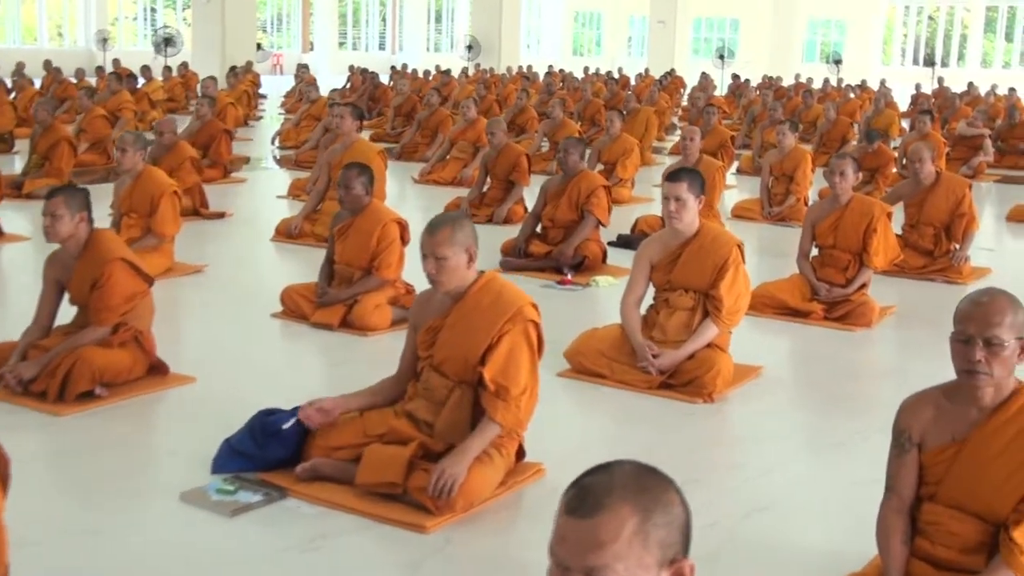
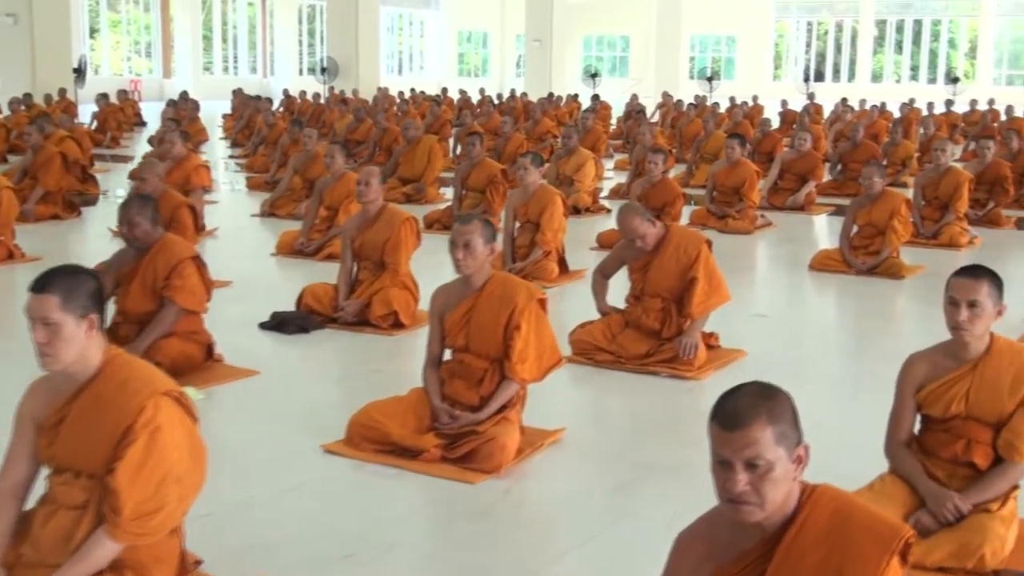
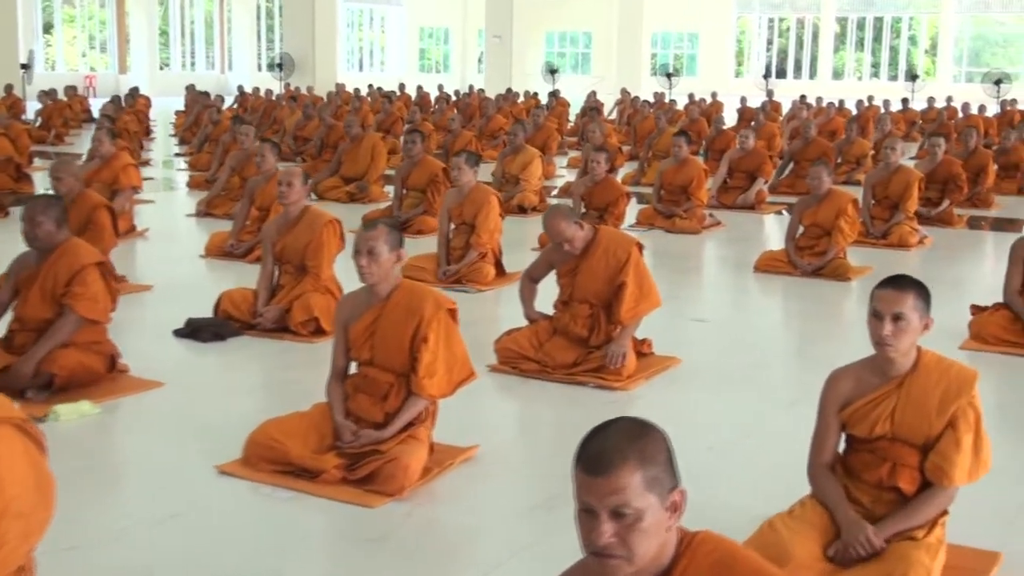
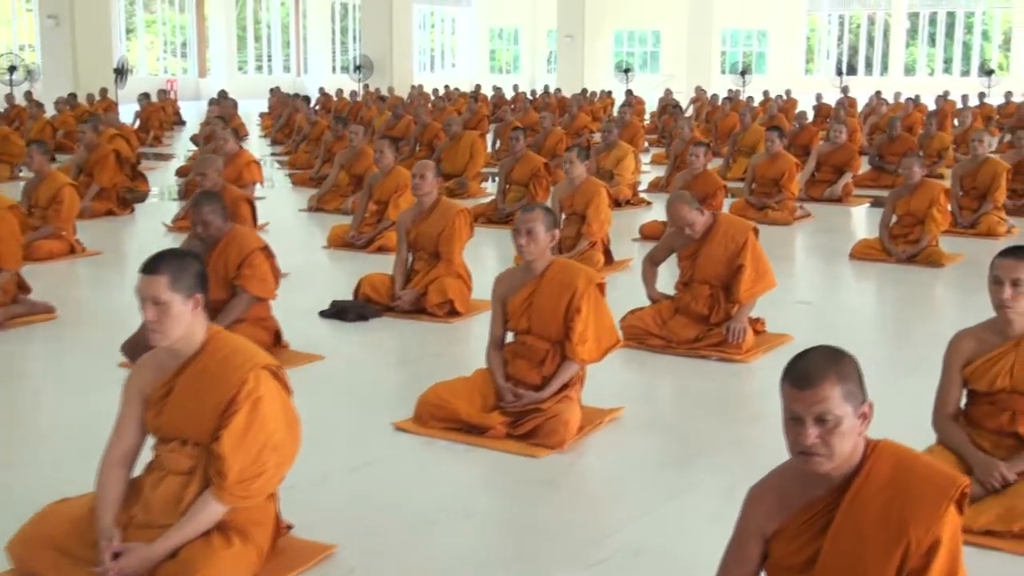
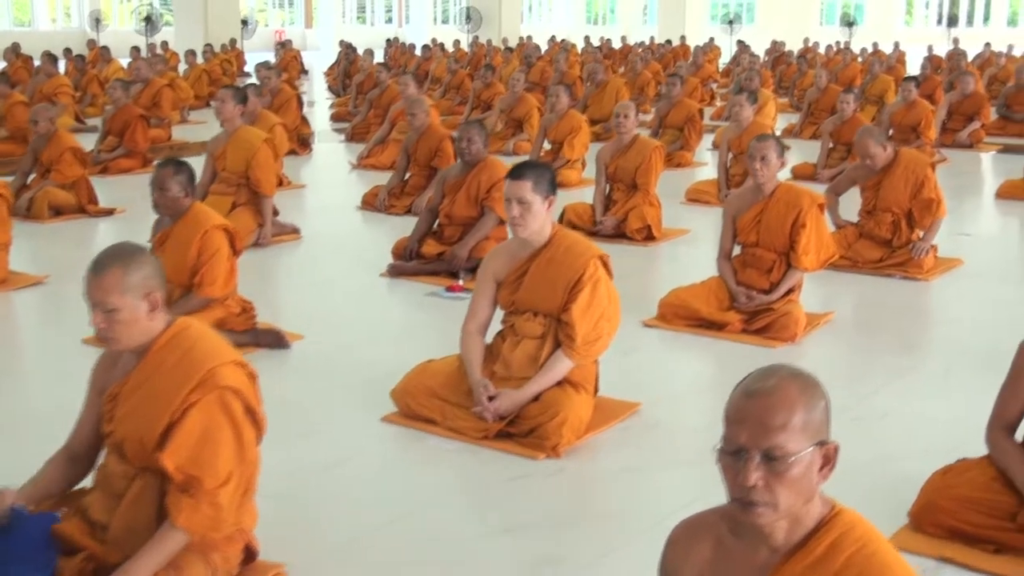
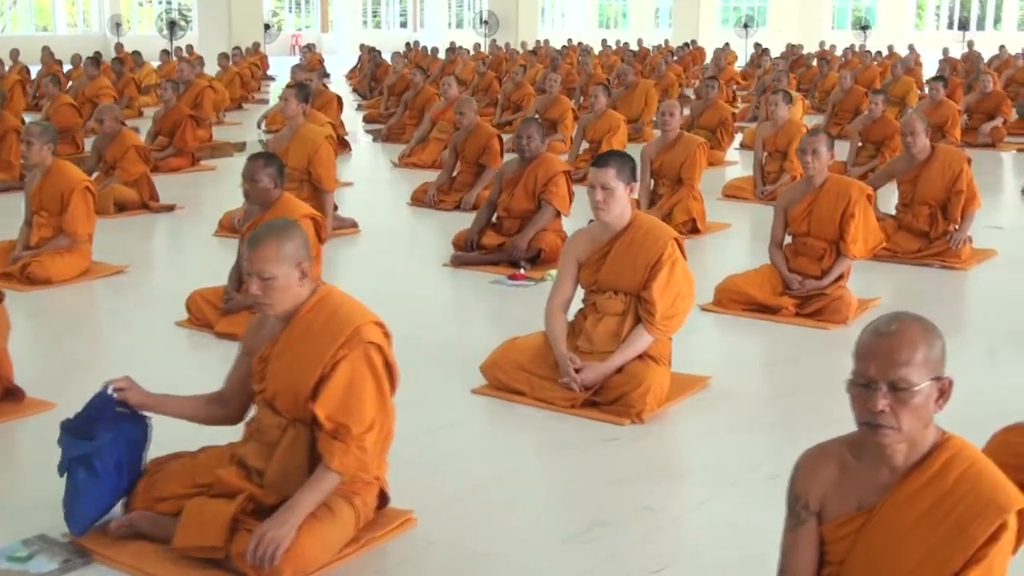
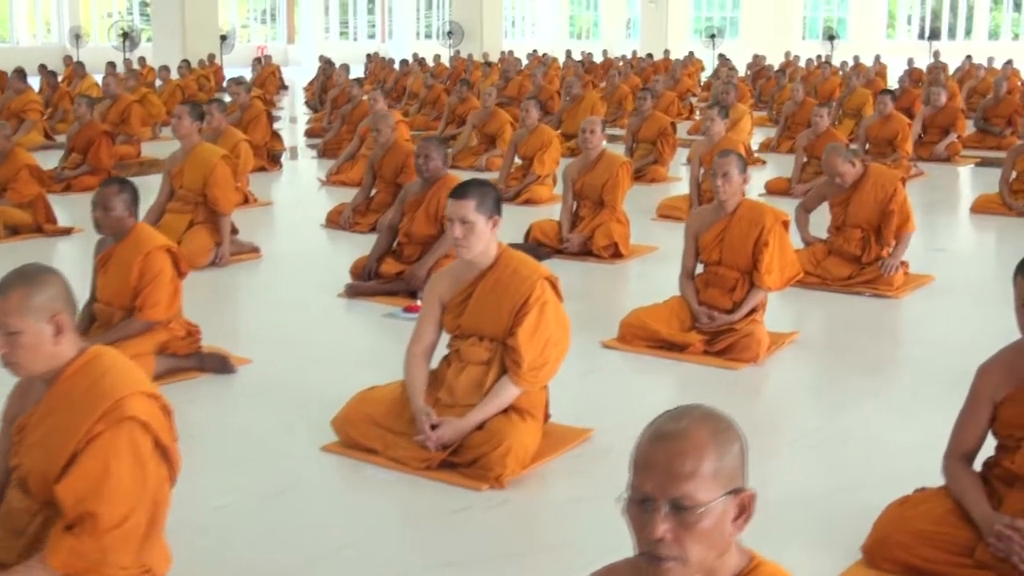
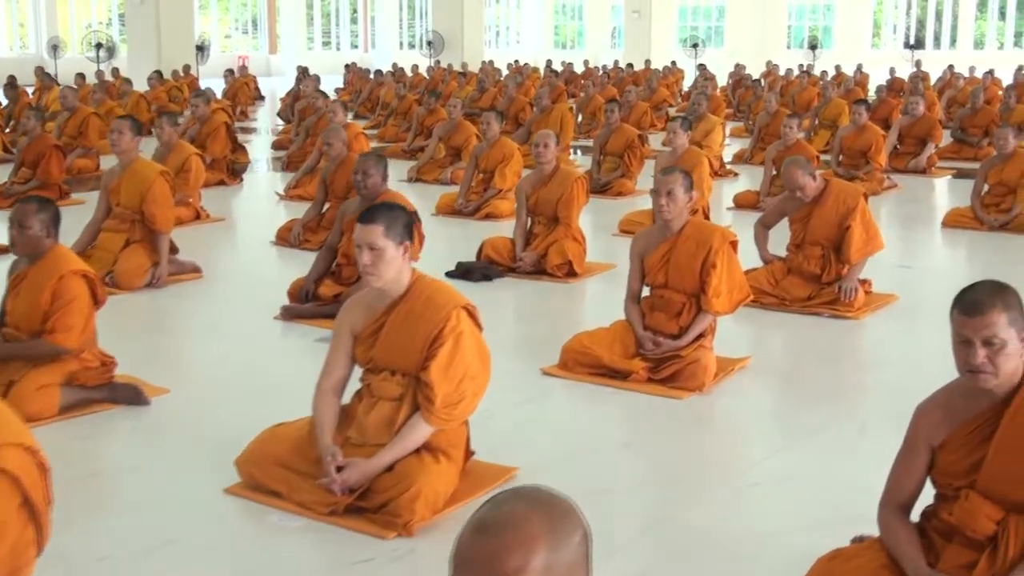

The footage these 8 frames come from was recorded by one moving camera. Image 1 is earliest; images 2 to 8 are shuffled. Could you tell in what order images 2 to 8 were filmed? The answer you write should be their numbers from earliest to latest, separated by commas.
6, 5, 7, 8, 4, 2, 3
